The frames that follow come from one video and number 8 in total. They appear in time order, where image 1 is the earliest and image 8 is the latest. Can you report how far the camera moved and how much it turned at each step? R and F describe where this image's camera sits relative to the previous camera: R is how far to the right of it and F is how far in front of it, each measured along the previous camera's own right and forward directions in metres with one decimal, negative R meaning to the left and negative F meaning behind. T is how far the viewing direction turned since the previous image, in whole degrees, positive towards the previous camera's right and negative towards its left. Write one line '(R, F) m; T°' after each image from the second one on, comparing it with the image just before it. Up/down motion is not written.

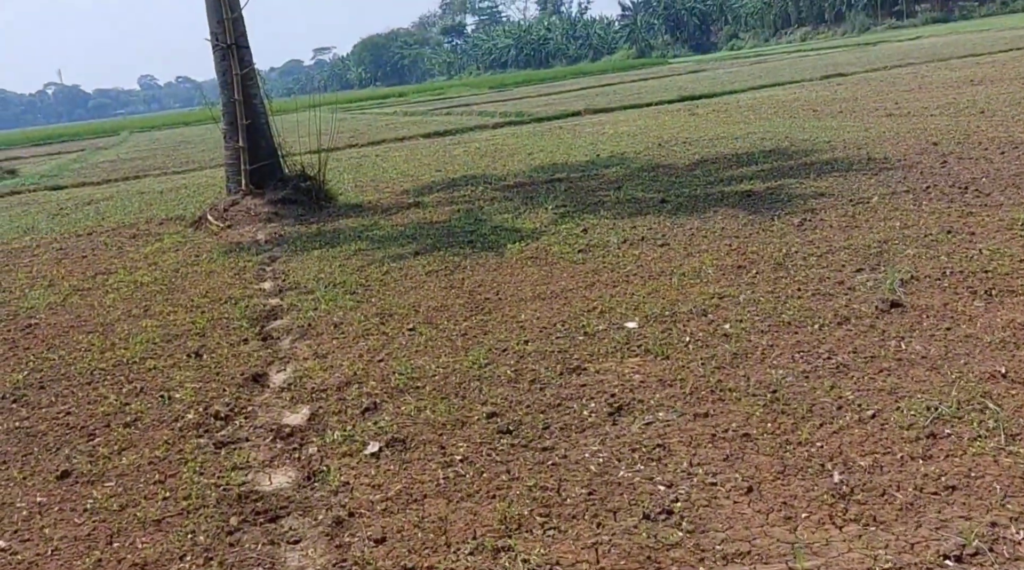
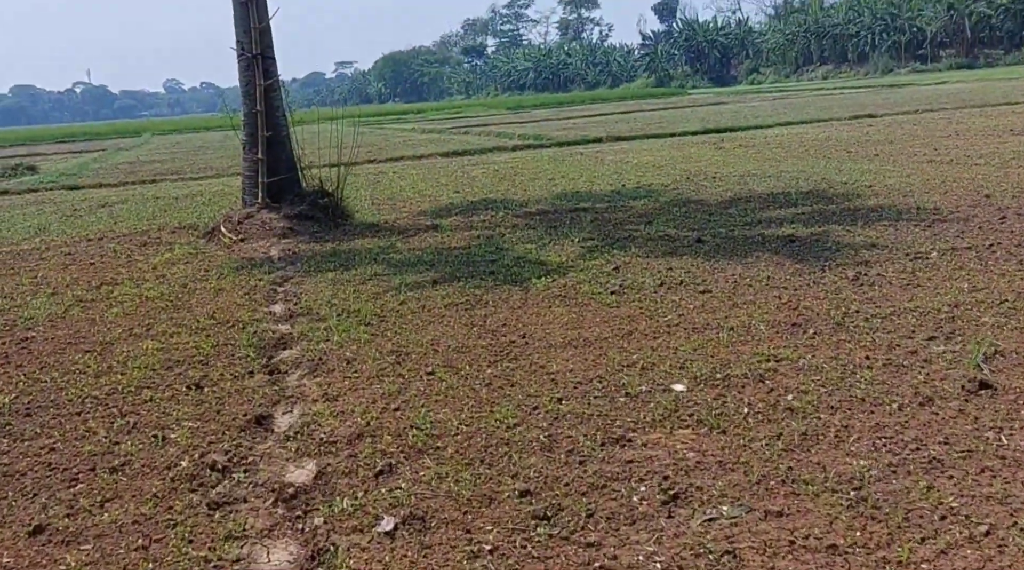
(-0.1, +0.3) m; 0°
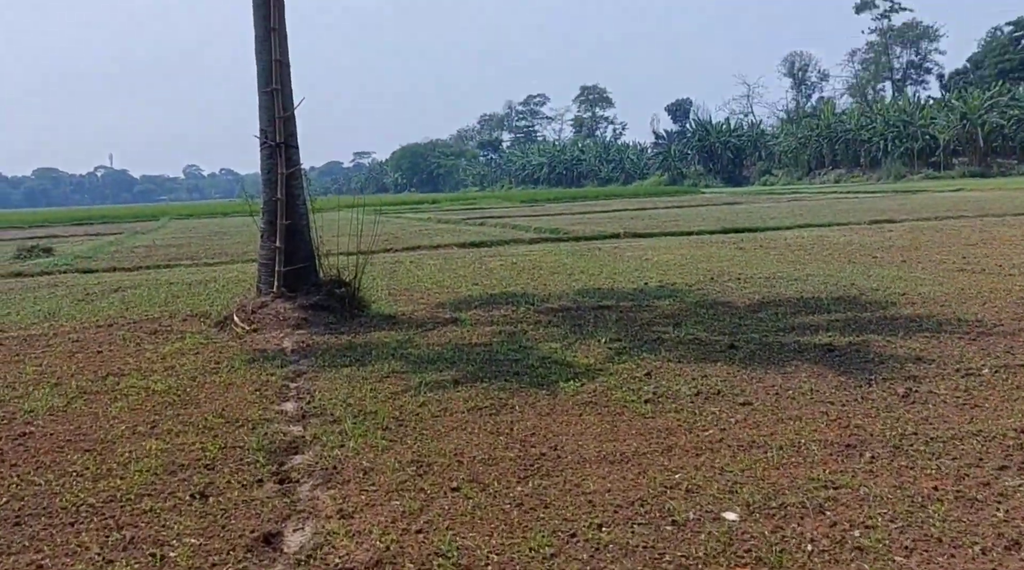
(-0.1, +0.2) m; -1°
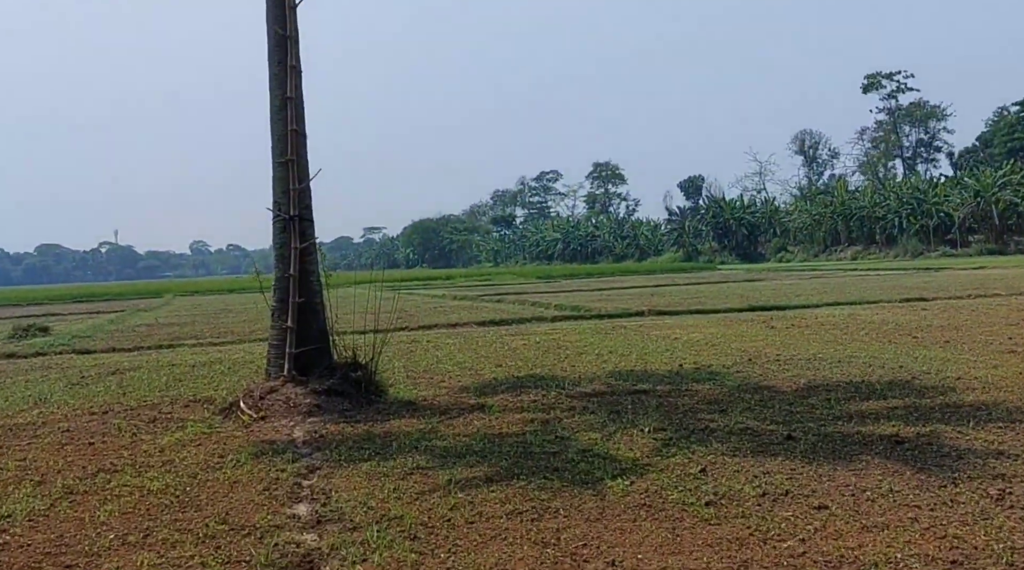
(-0.1, +0.4) m; -1°
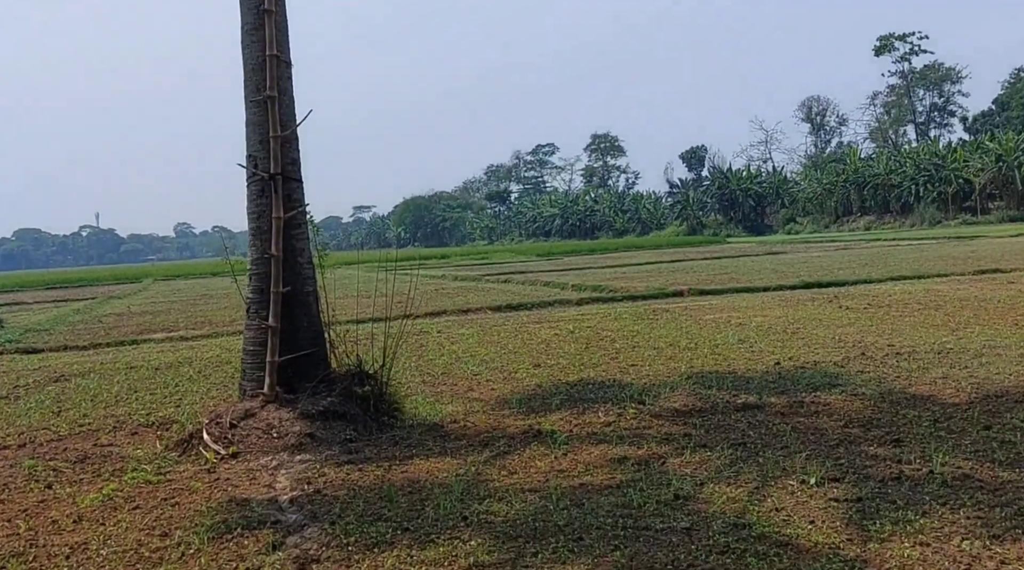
(-0.3, +1.6) m; 0°
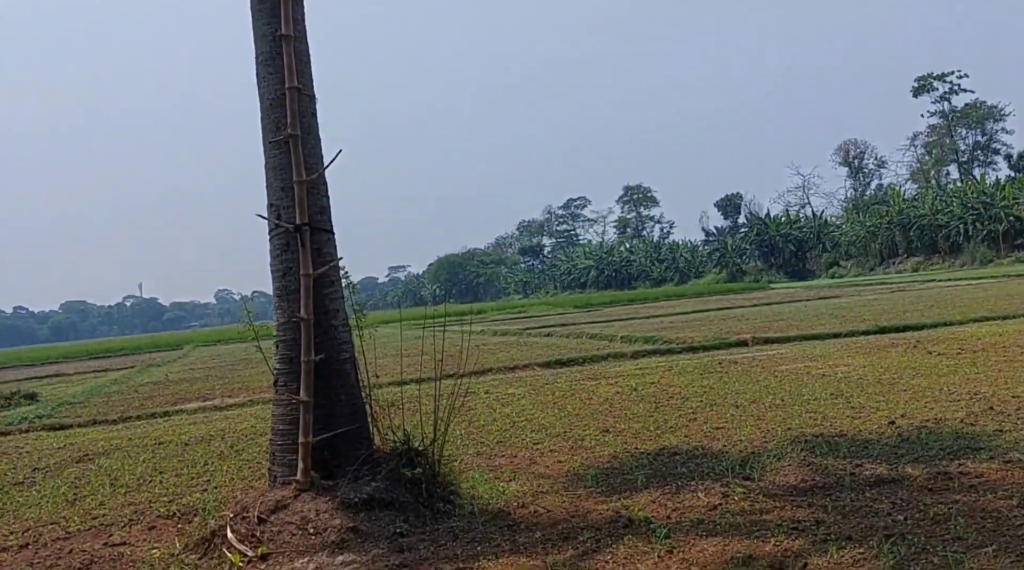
(-0.2, +0.7) m; -2°
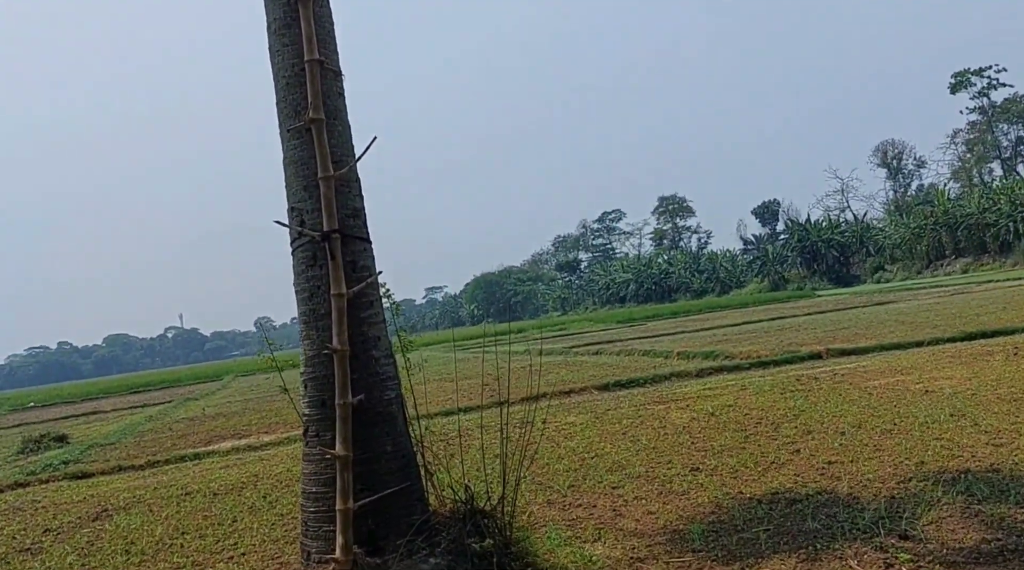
(-0.2, +0.7) m; -2°
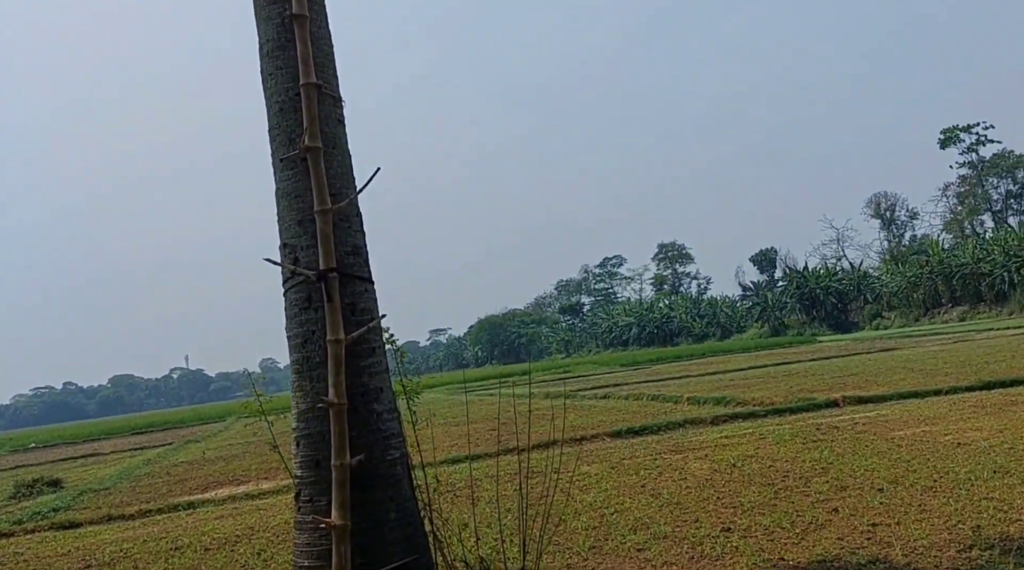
(-0.1, +0.3) m; 0°
